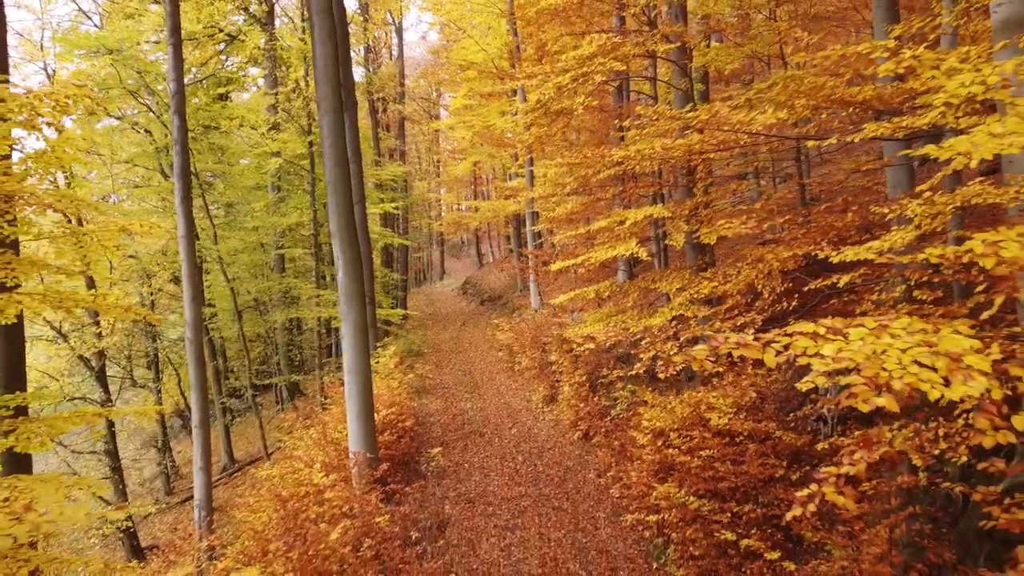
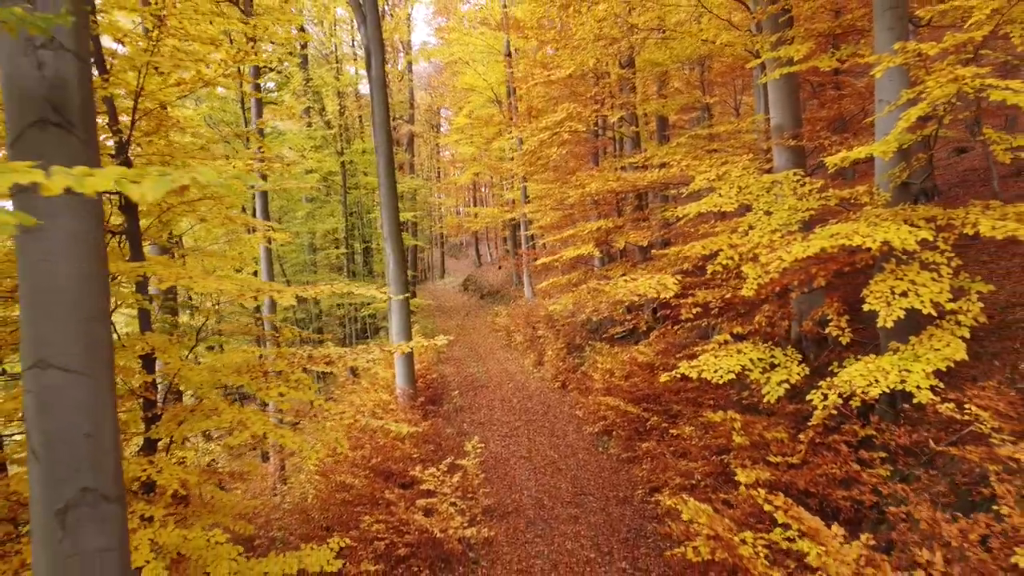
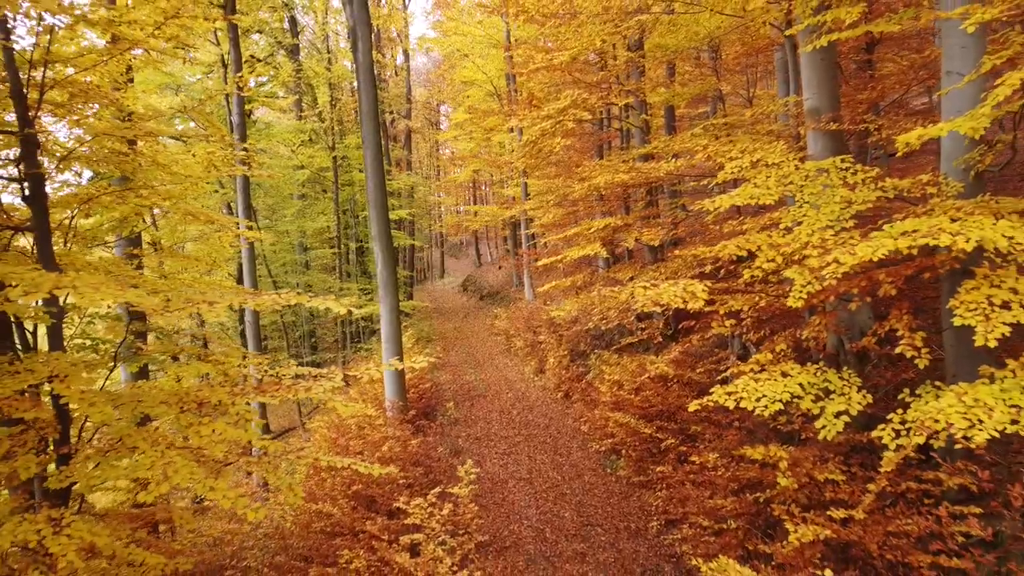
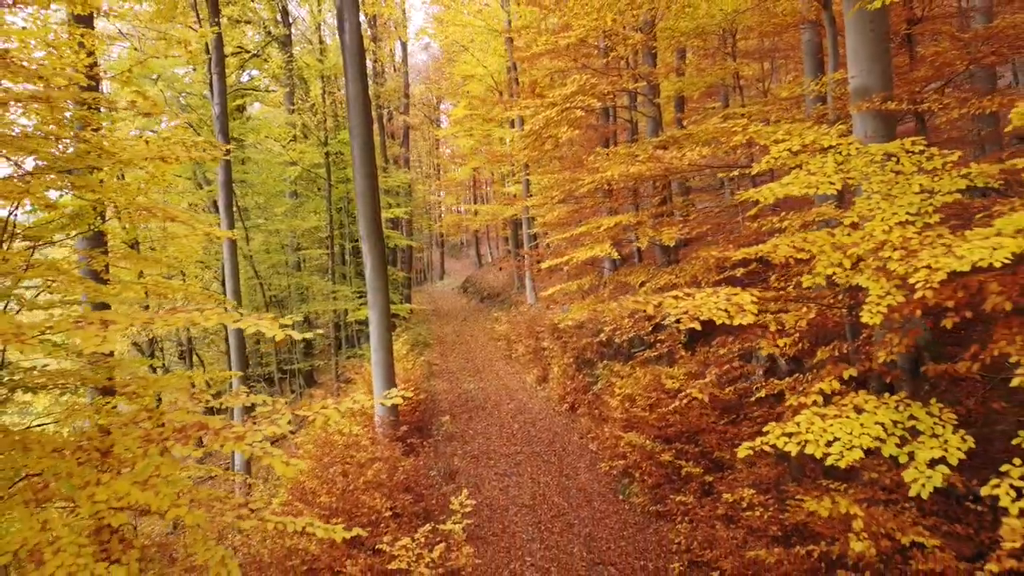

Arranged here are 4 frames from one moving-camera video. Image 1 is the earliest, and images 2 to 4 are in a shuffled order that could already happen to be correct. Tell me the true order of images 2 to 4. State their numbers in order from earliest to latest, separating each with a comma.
4, 3, 2
